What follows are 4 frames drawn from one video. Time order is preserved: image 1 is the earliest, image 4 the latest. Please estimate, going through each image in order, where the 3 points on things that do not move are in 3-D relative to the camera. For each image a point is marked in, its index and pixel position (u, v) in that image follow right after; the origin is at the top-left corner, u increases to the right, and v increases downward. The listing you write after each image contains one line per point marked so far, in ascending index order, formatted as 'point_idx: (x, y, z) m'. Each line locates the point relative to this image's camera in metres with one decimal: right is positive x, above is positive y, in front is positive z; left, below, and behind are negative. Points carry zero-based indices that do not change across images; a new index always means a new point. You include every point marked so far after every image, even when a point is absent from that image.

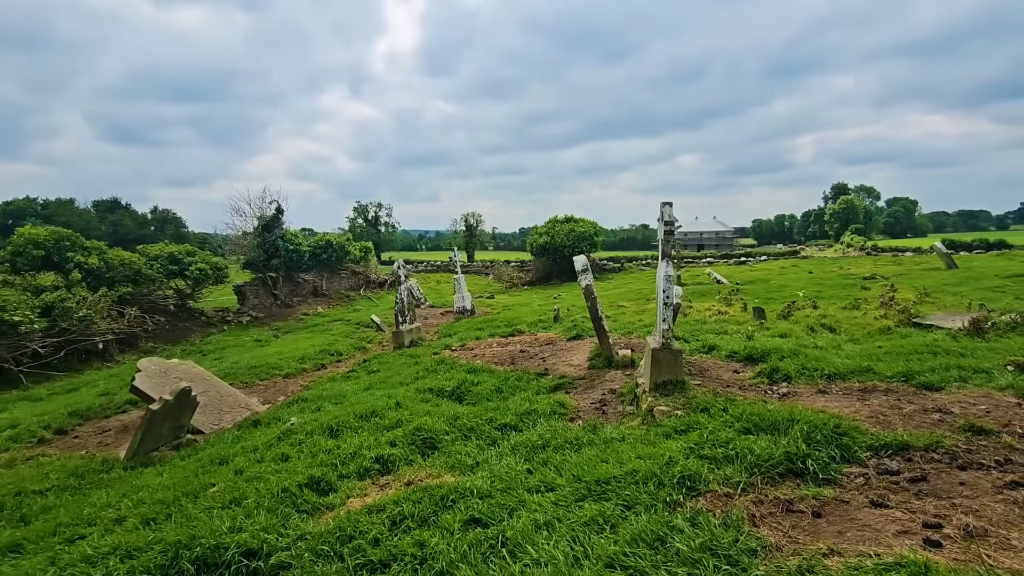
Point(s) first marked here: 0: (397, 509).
0: (-0.9, -1.8, +4.1) m
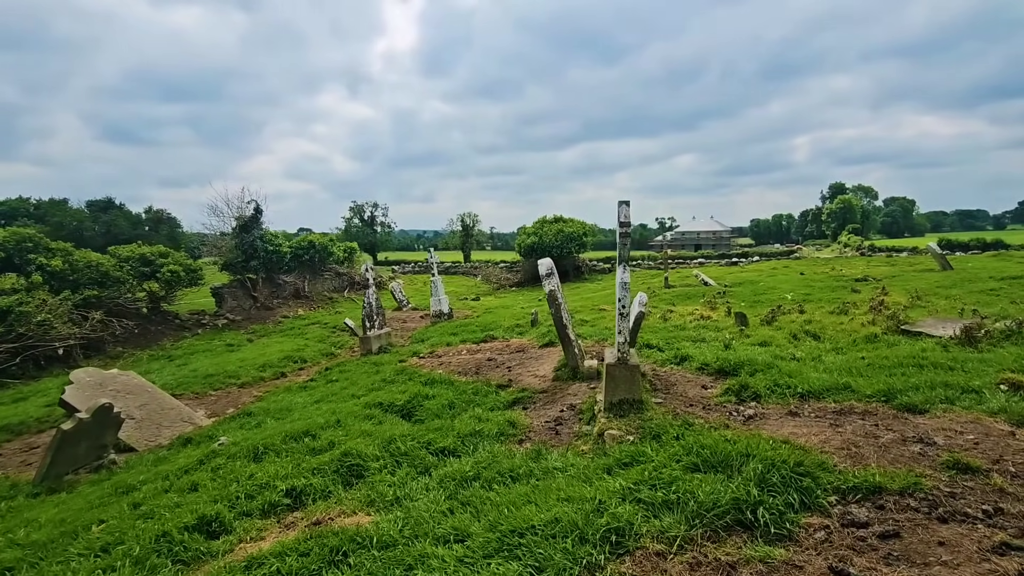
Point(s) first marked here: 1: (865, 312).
0: (-1.6, -1.9, +3.5) m
1: (+8.1, -0.6, +11.9) m
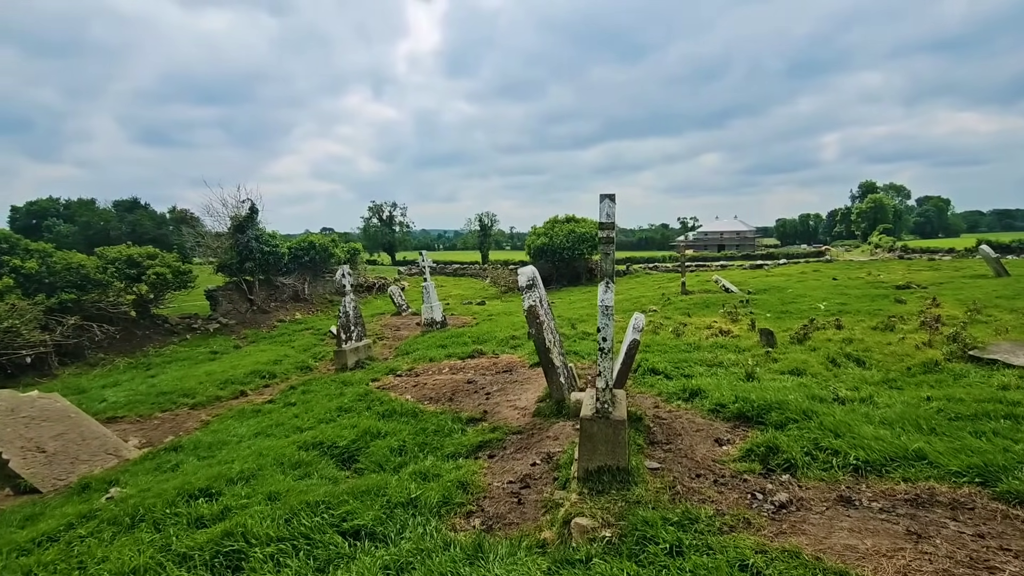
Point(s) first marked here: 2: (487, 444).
0: (-2.2, -2.1, +2.1) m
1: (+7.9, -0.8, +10.1) m
2: (-0.3, -1.9, +6.2) m
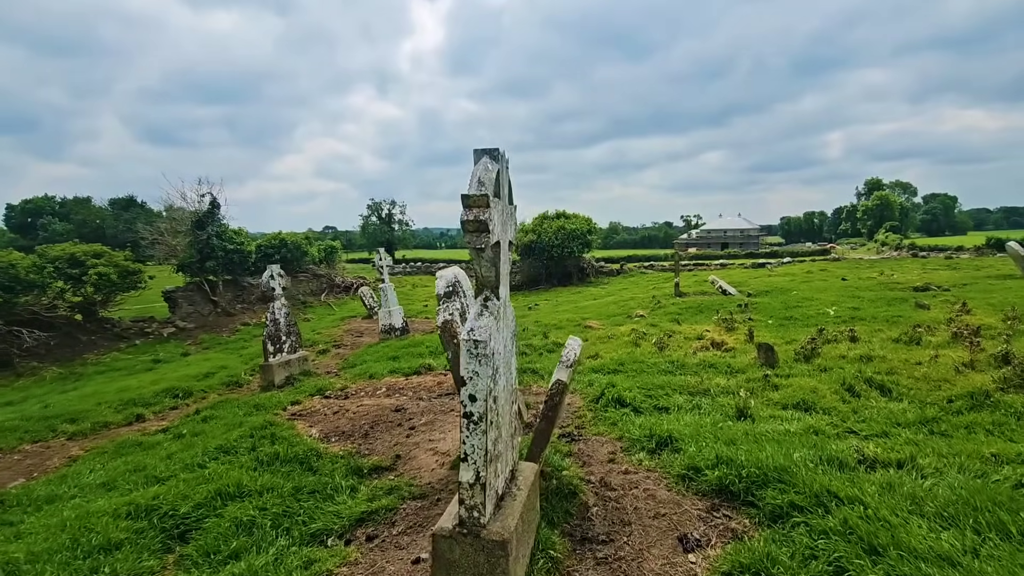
0: (-3.1, -2.2, +0.4) m
1: (+7.0, -0.9, +8.3) m
2: (-1.2, -2.0, +4.5) m
